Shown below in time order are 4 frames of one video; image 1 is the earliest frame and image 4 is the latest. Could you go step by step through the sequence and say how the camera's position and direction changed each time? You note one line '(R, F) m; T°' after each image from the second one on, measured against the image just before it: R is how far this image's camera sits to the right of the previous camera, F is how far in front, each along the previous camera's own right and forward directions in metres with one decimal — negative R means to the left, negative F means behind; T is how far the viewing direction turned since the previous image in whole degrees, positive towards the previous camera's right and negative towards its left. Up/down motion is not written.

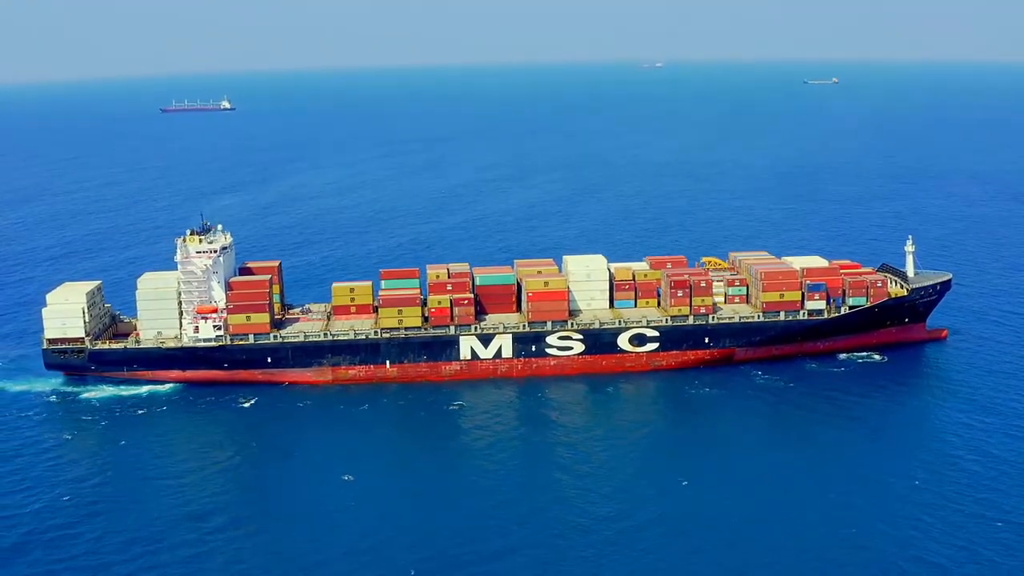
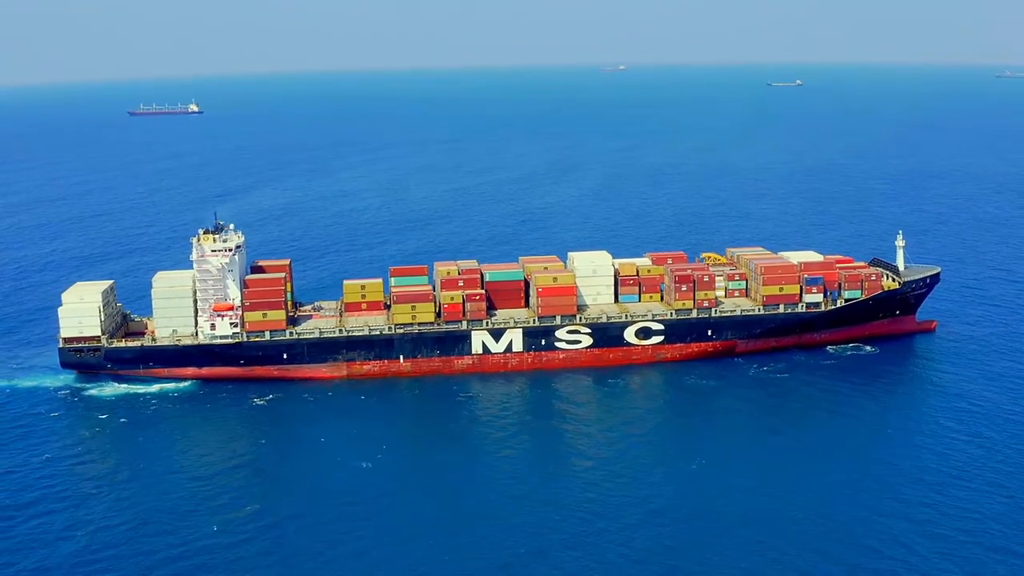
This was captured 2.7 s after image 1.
(-2.8, -1.8) m; +2°
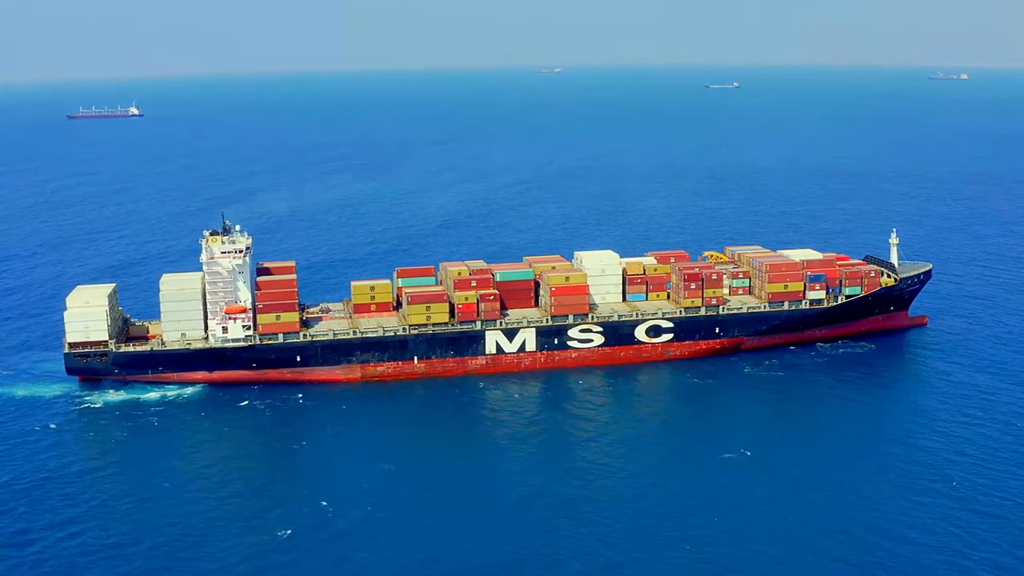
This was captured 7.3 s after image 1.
(-5.1, 0.0) m; +3°
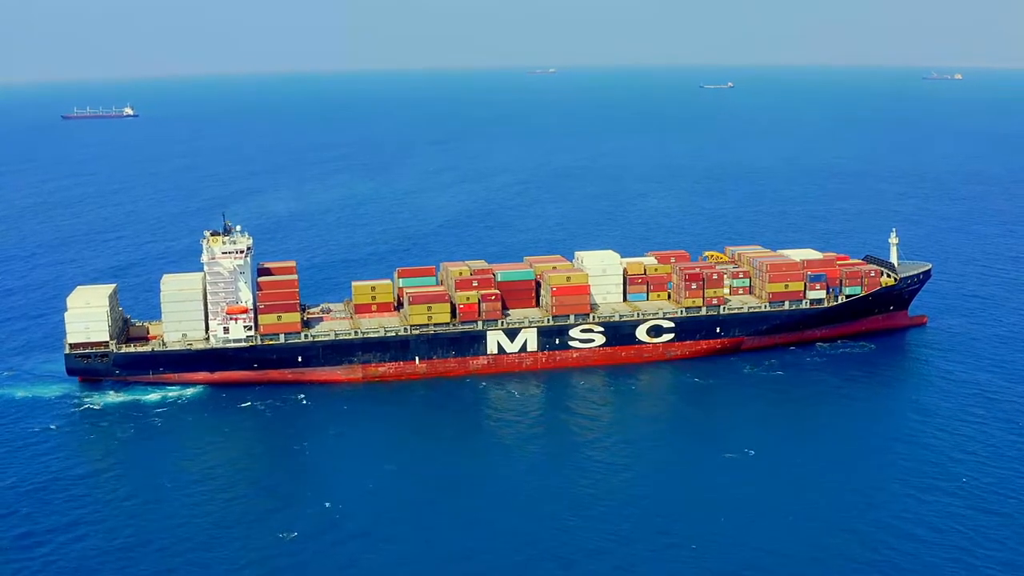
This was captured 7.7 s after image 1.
(-0.4, 0.0) m; 0°
